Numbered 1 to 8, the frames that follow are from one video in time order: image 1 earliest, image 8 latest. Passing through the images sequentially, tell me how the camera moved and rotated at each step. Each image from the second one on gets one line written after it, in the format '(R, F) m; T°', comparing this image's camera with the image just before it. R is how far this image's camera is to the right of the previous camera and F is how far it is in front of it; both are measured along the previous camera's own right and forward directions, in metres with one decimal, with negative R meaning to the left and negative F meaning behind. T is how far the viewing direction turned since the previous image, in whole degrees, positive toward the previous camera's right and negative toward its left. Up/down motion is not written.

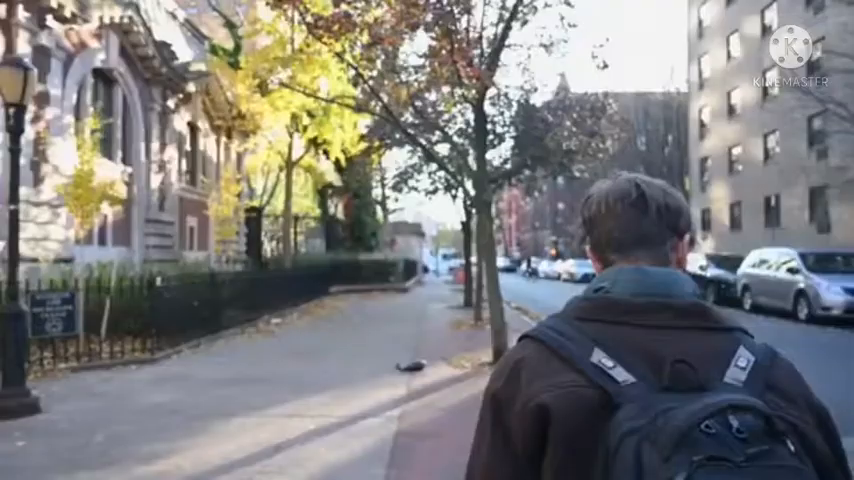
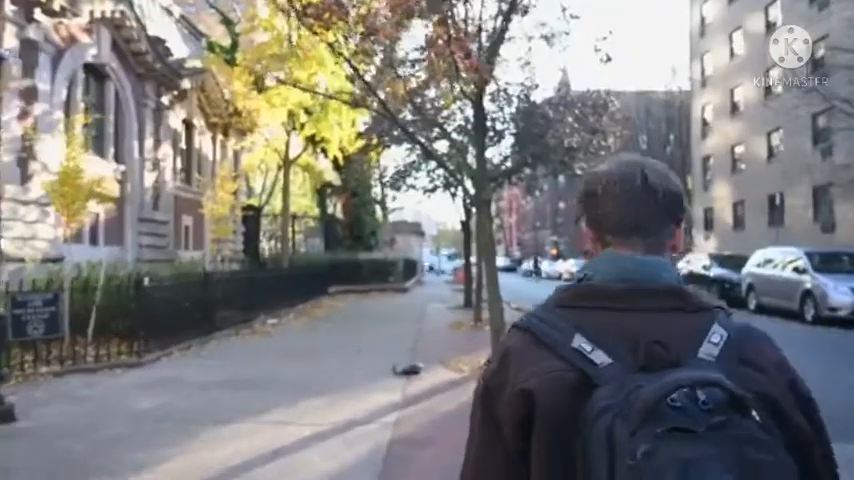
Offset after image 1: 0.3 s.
(0.0, +0.5) m; 0°
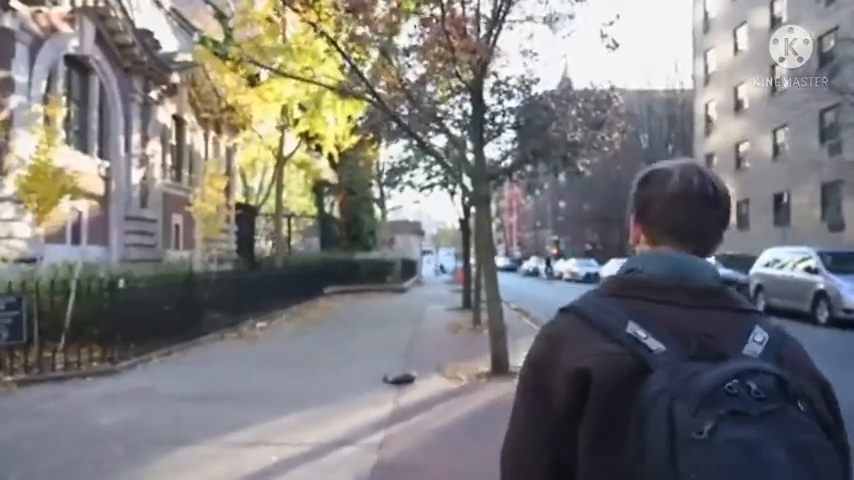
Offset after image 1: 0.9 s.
(+0.1, +0.8) m; 0°
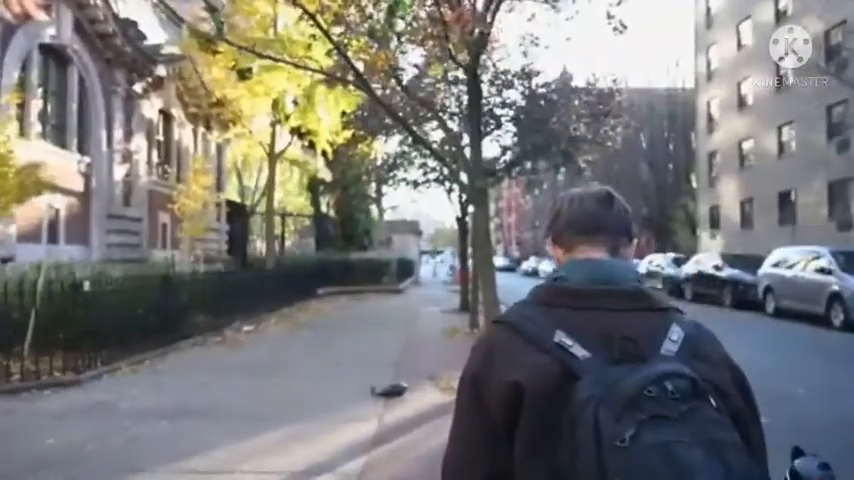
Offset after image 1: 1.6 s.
(+0.1, +1.0) m; 0°
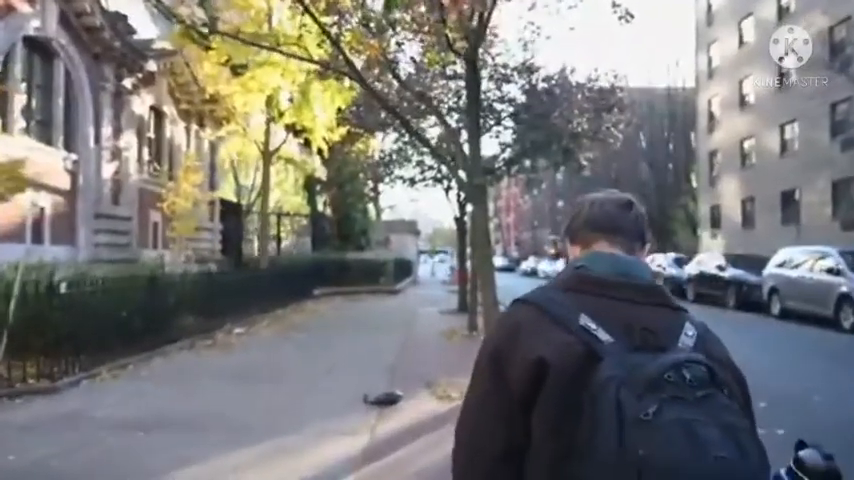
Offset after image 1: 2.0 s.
(0.0, +0.6) m; 0°
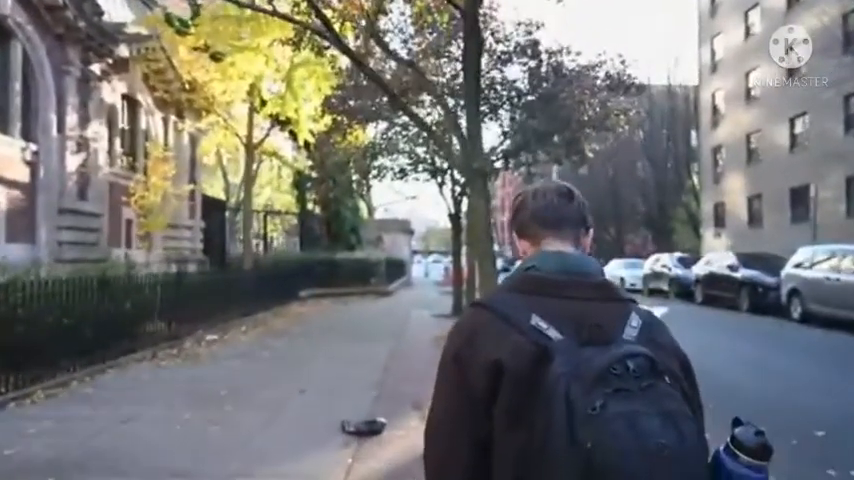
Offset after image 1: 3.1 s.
(0.0, +1.7) m; 0°
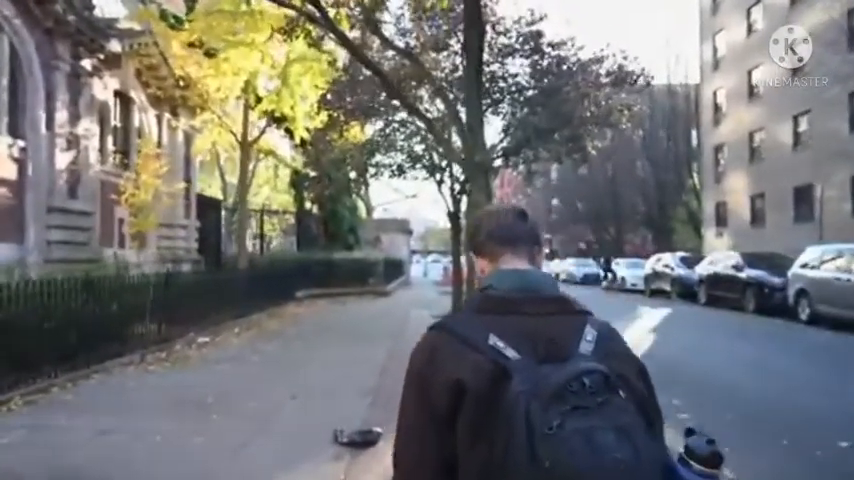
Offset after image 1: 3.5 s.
(0.0, +0.5) m; 0°
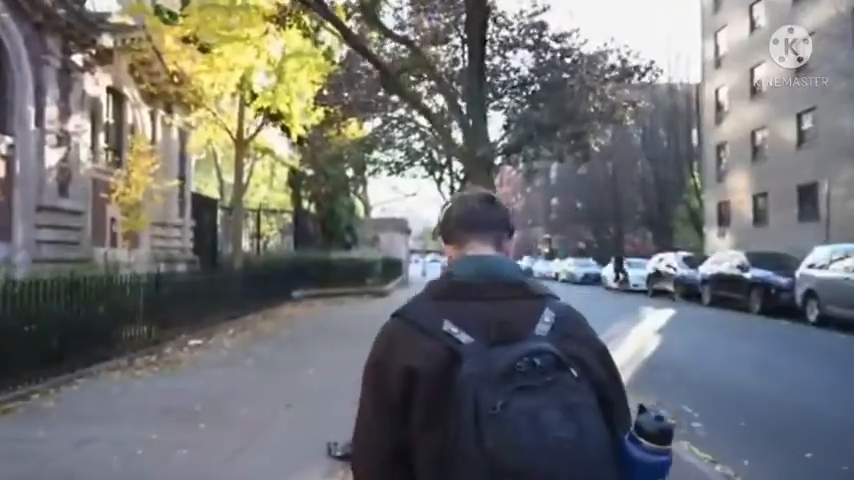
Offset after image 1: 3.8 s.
(0.0, +0.5) m; 0°
